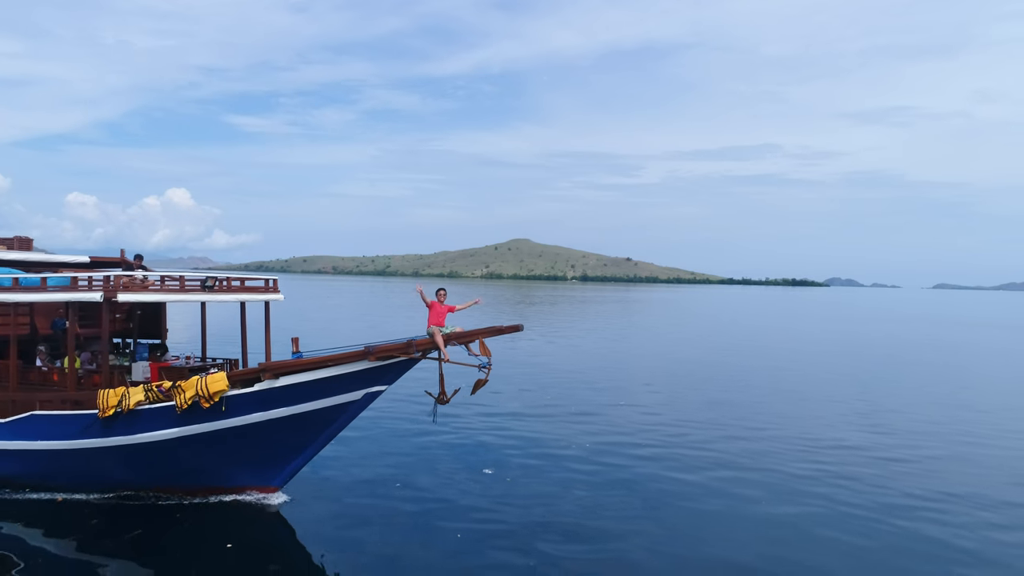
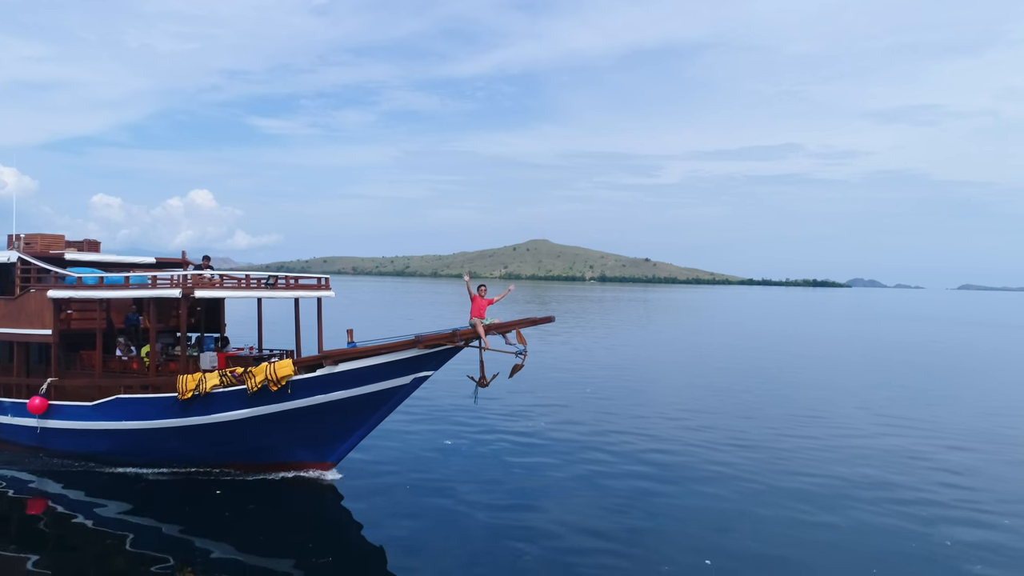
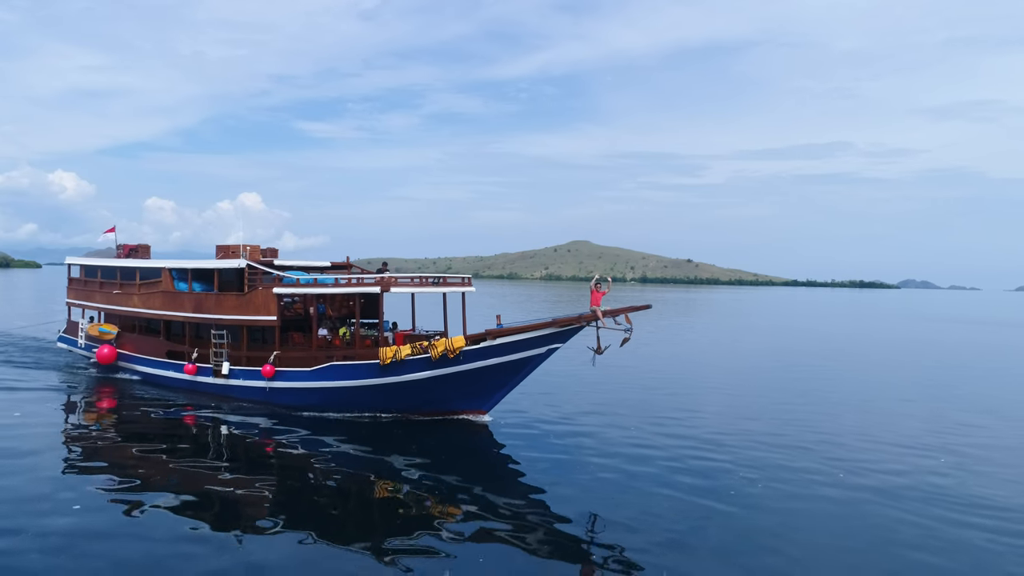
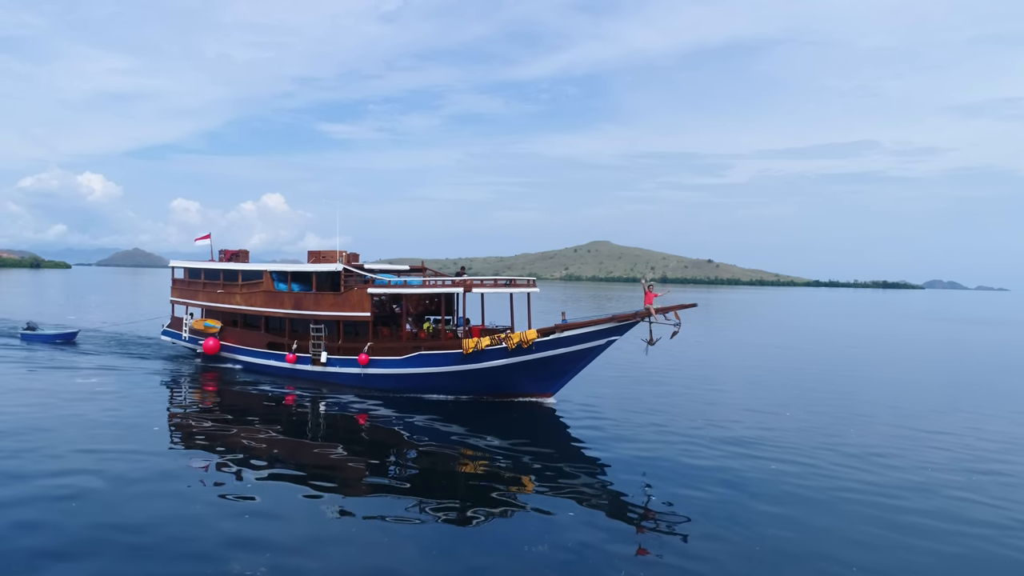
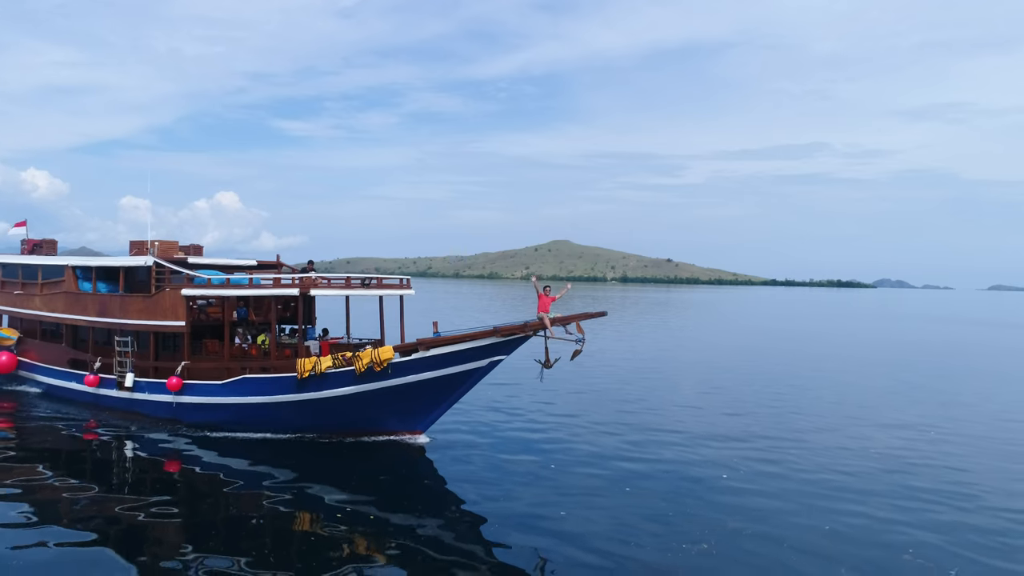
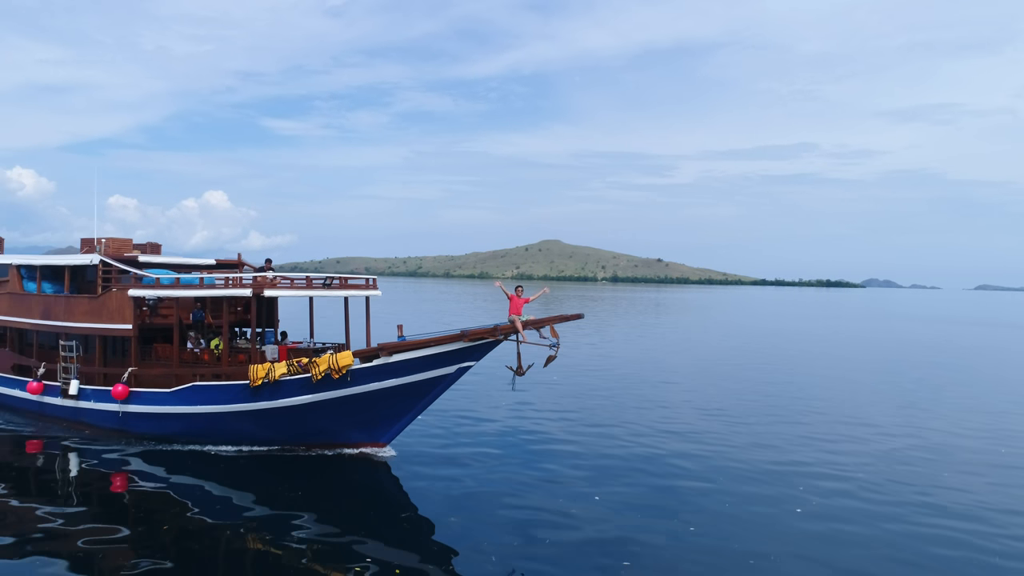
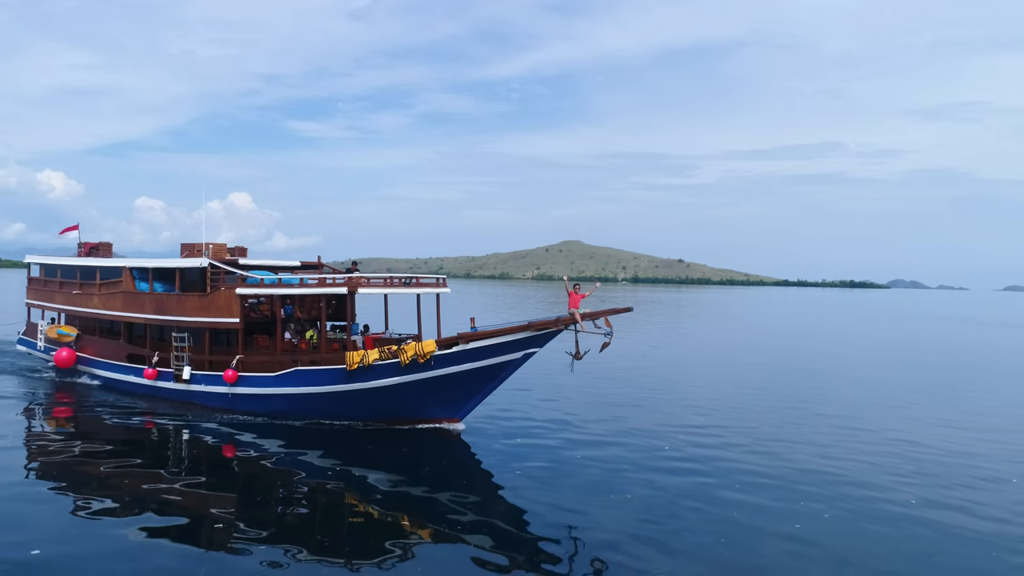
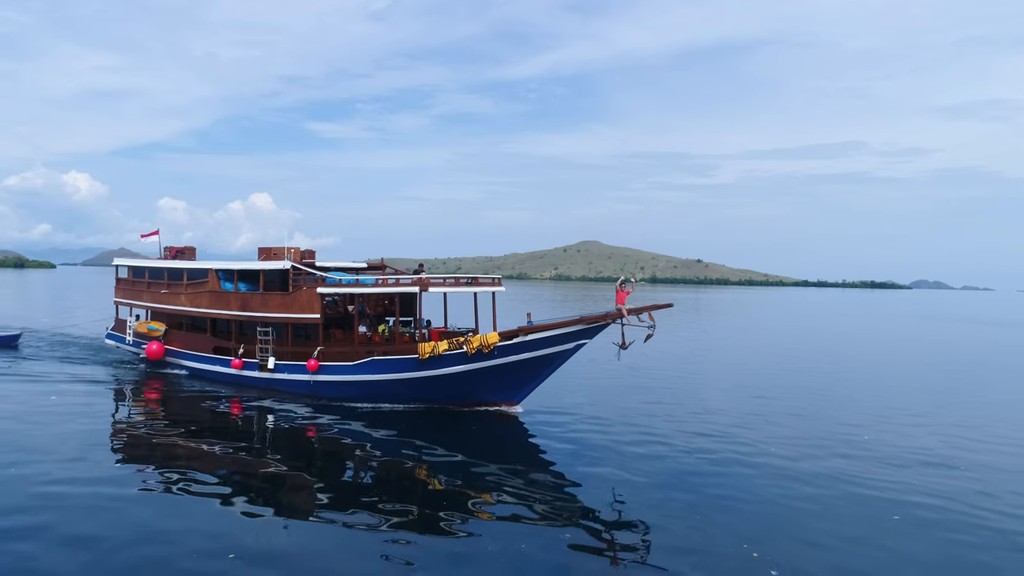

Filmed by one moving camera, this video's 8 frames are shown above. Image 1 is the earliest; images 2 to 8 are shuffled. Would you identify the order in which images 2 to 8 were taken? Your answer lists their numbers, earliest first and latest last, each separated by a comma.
2, 6, 5, 7, 3, 8, 4
